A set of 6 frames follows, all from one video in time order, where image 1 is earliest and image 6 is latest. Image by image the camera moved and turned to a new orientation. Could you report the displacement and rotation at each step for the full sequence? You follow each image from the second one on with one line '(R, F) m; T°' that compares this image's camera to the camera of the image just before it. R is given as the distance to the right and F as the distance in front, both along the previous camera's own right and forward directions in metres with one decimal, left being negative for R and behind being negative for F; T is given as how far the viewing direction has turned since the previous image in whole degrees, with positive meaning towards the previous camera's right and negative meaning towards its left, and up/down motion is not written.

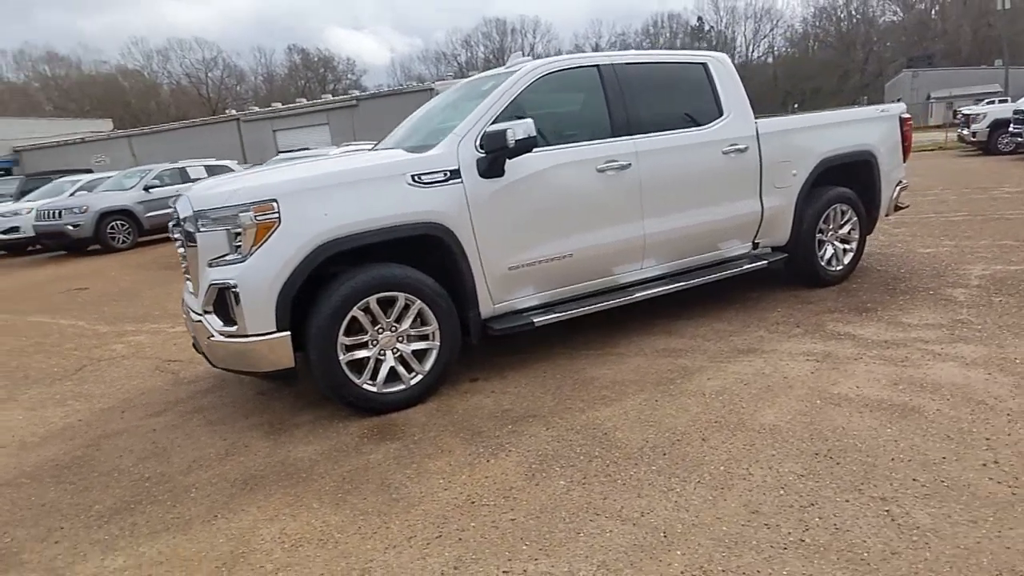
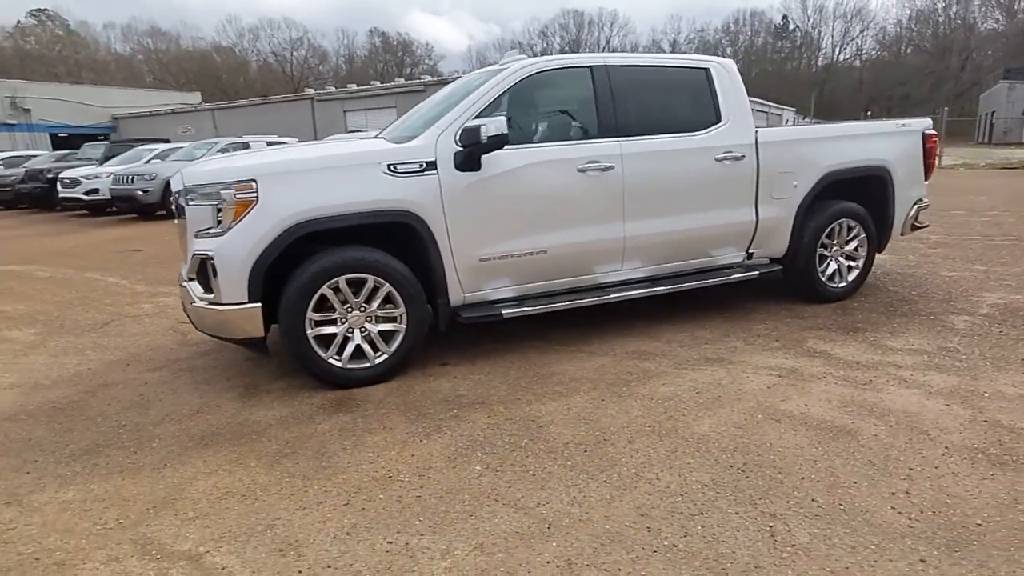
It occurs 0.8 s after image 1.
(+0.6, -0.1) m; -6°
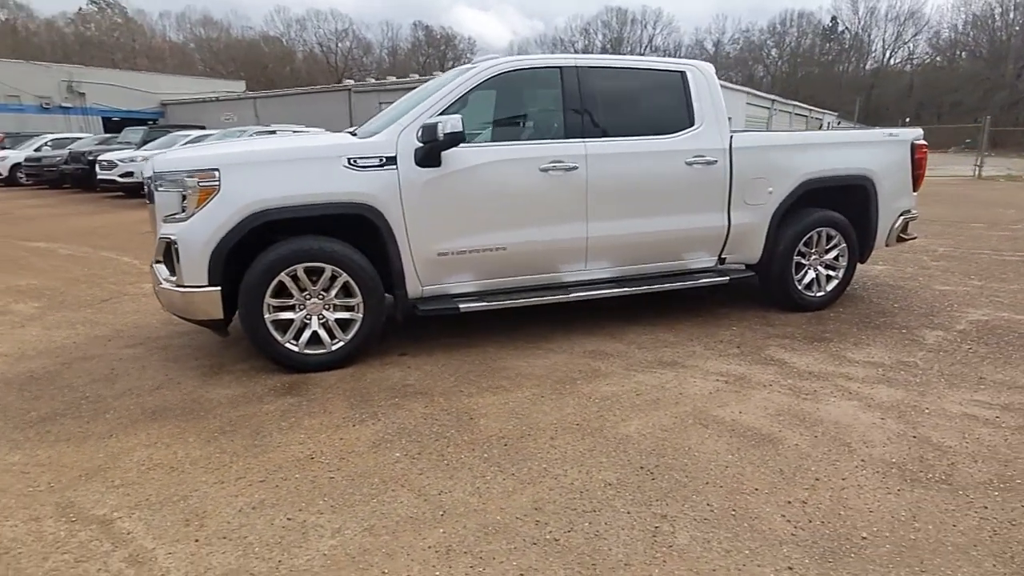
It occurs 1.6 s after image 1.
(+0.5, -0.1) m; -3°
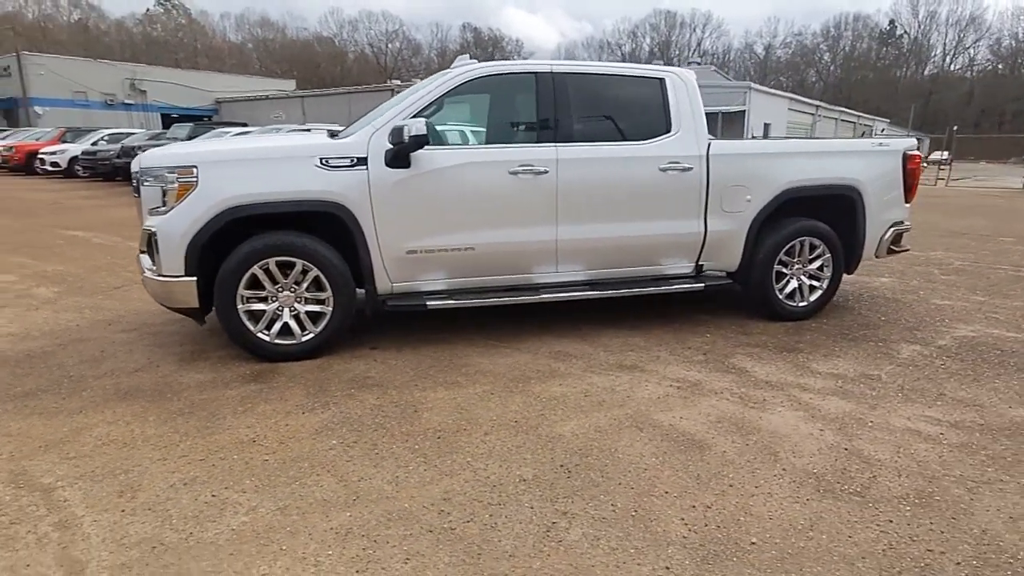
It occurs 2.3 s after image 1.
(+0.5, -0.1) m; -4°
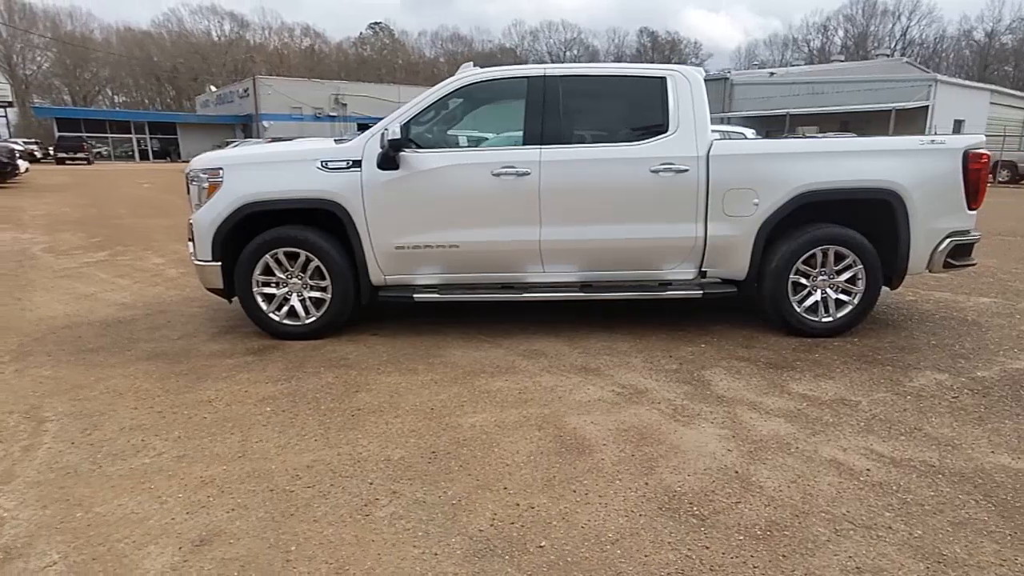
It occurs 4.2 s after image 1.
(+1.3, +0.1) m; -15°
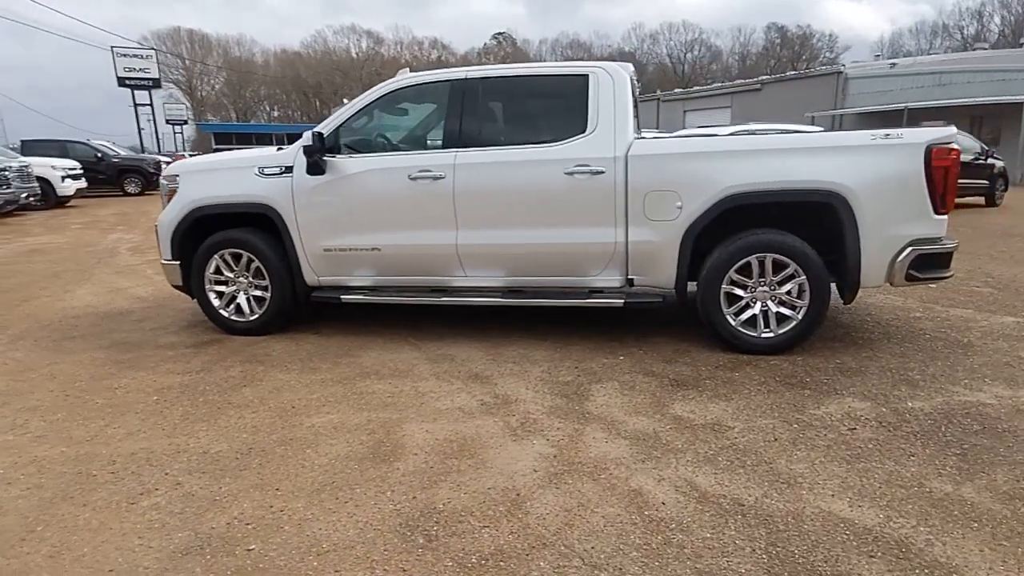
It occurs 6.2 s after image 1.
(+1.4, +0.2) m; -11°
